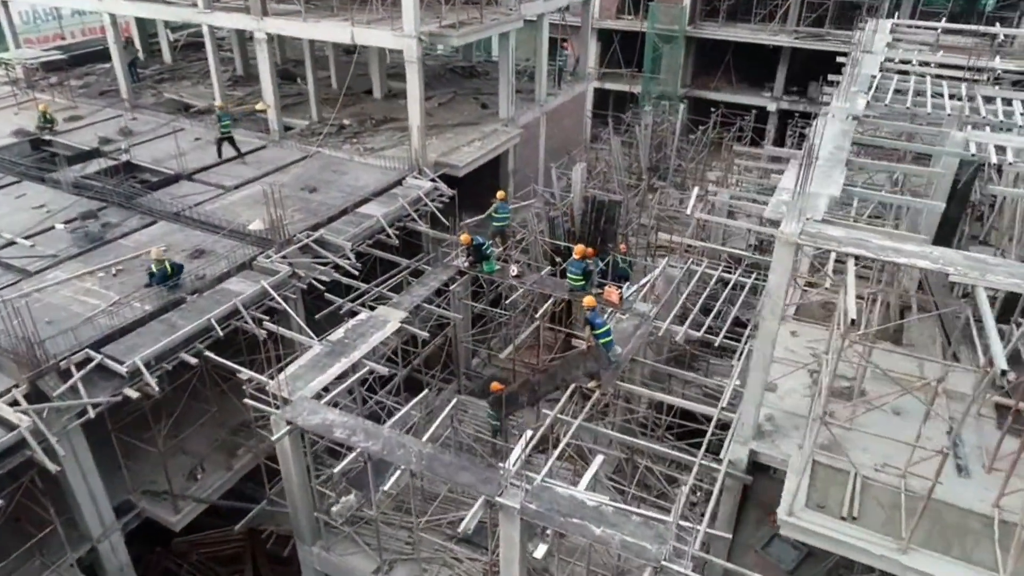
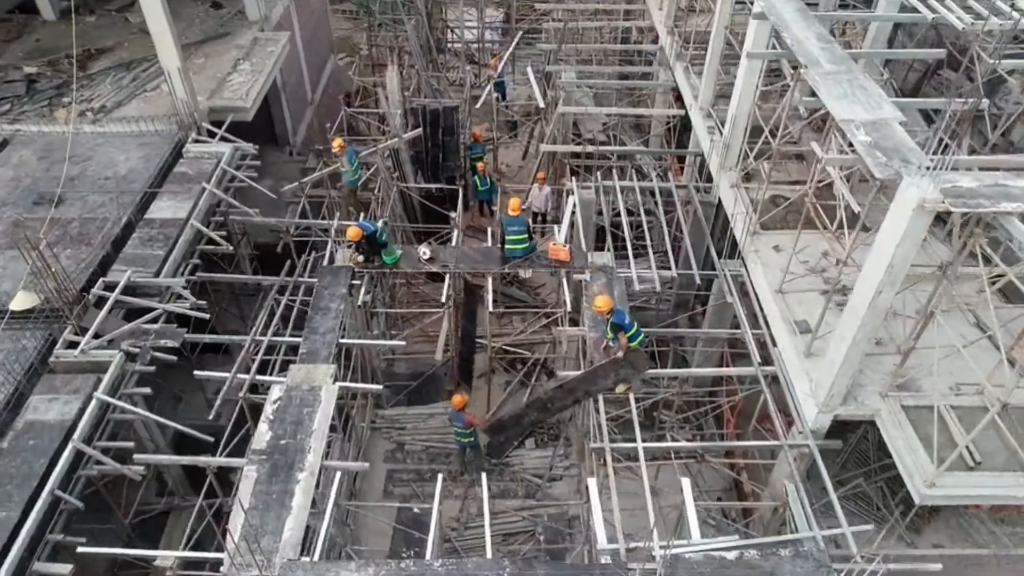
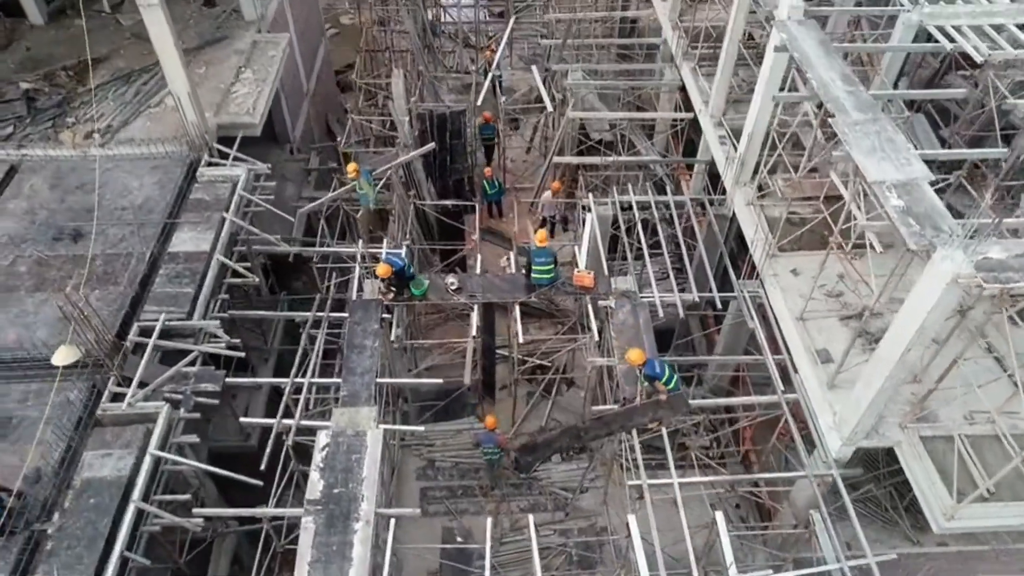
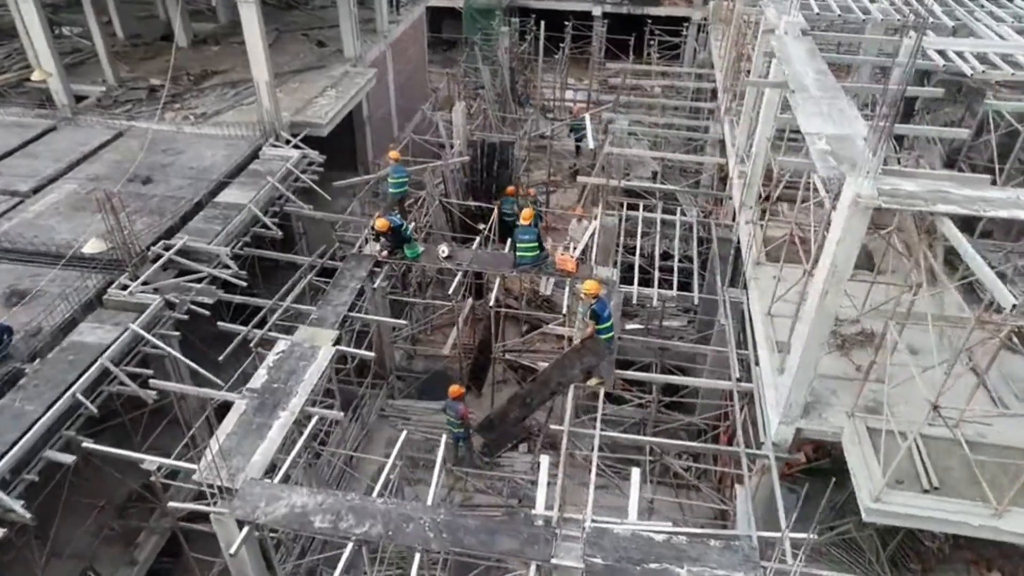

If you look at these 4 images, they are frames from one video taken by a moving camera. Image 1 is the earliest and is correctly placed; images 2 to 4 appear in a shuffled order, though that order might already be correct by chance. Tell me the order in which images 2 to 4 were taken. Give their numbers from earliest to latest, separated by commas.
4, 2, 3
